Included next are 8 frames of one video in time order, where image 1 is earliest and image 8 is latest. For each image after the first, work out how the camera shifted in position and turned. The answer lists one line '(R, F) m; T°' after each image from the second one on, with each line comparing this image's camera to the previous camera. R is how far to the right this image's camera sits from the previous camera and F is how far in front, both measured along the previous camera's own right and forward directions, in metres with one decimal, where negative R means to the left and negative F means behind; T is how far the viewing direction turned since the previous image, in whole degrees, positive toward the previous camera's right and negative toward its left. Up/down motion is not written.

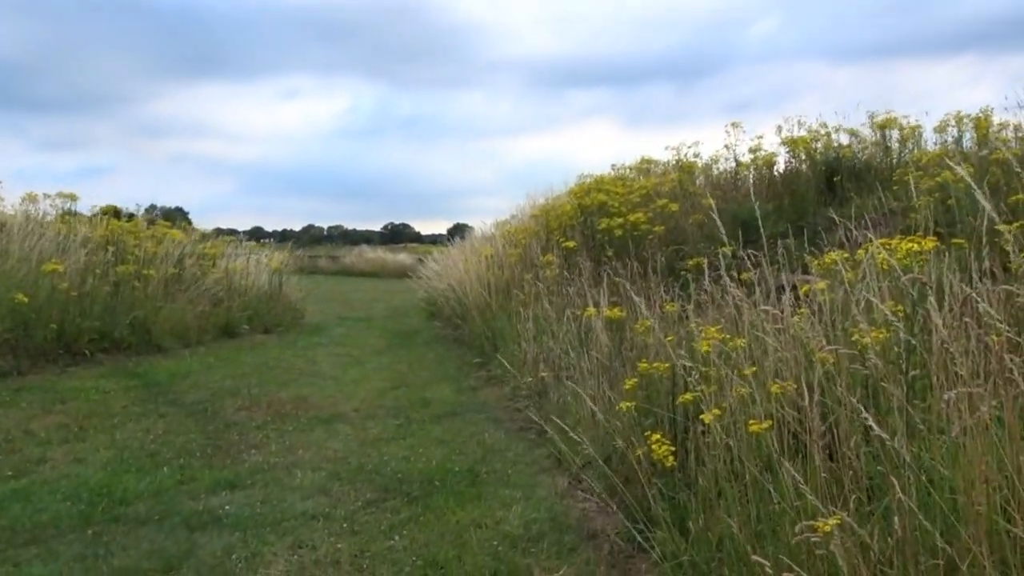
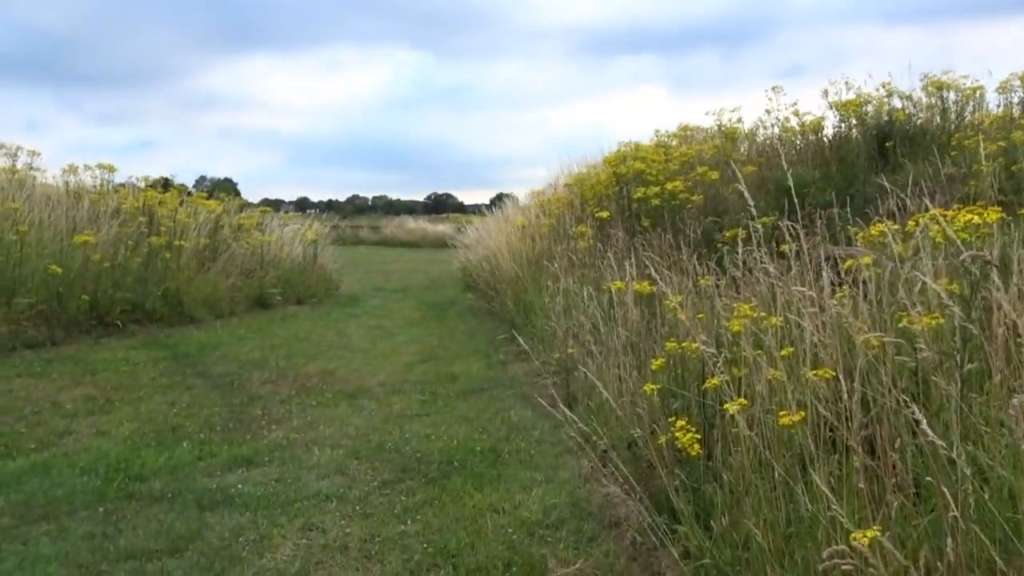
(+0.1, +0.2) m; -3°
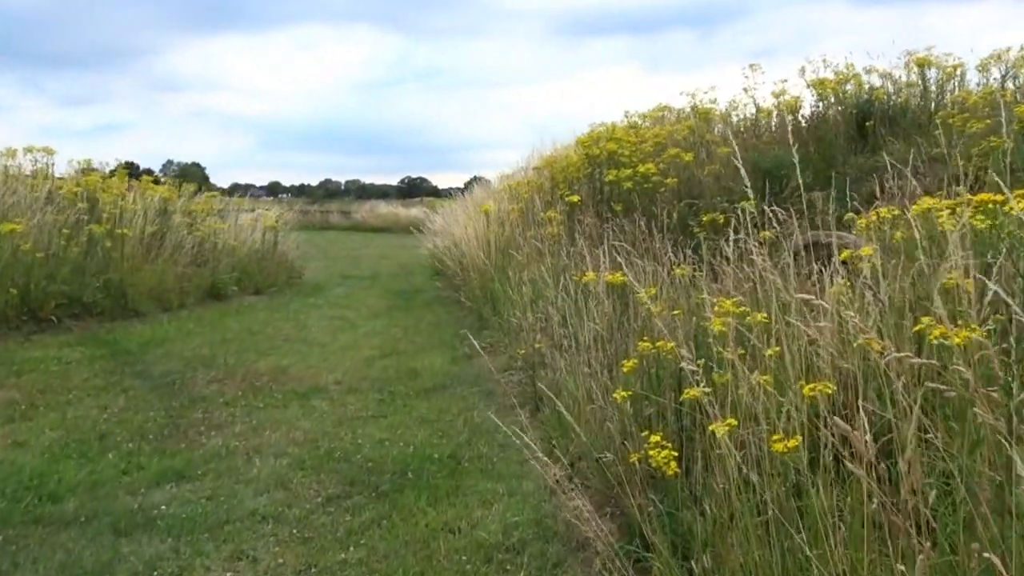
(+0.1, +0.4) m; +2°
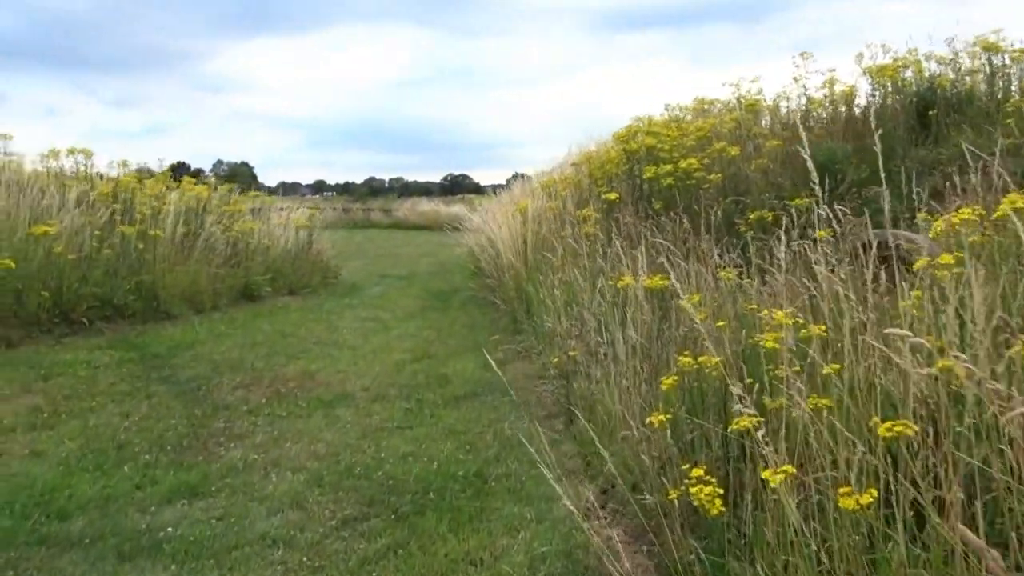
(+0.1, +0.3) m; -3°
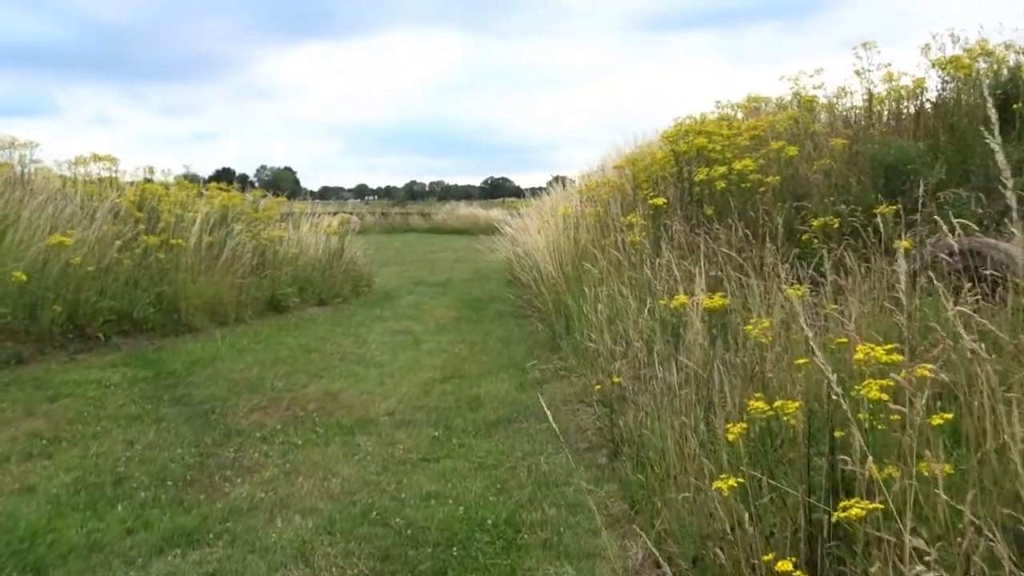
(0.0, +0.5) m; -3°
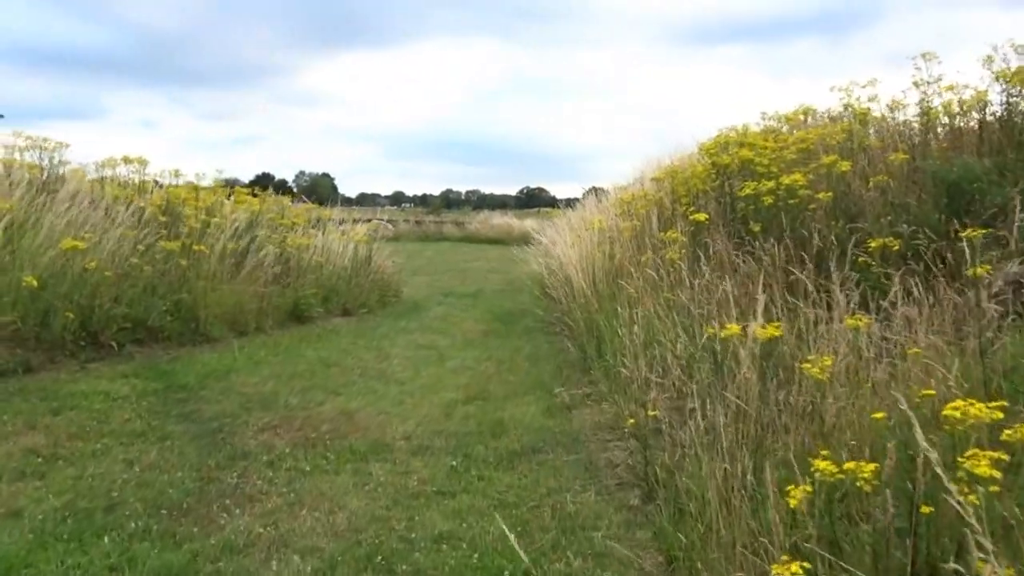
(0.0, +0.4) m; -3°
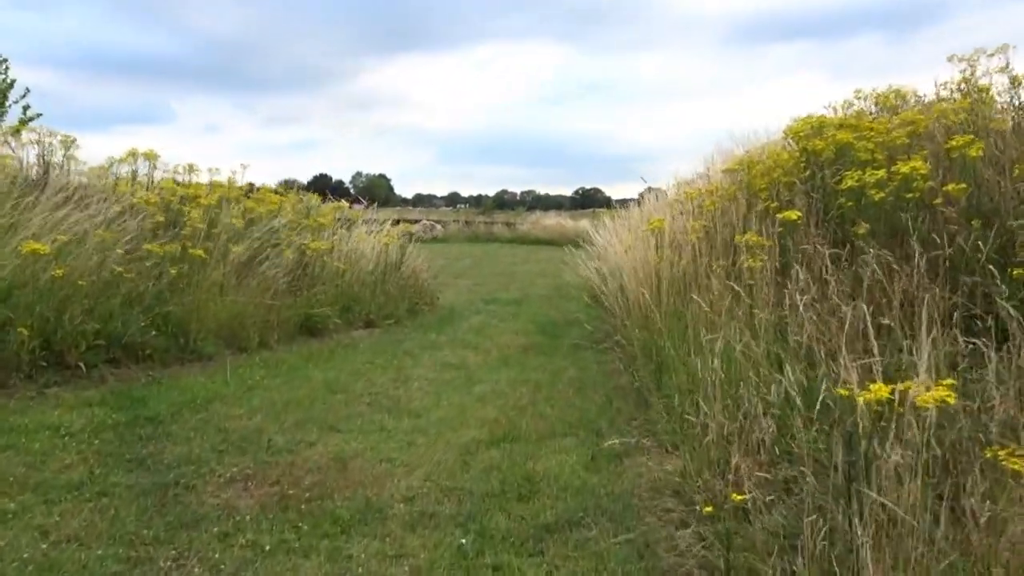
(+0.1, +1.1) m; -4°
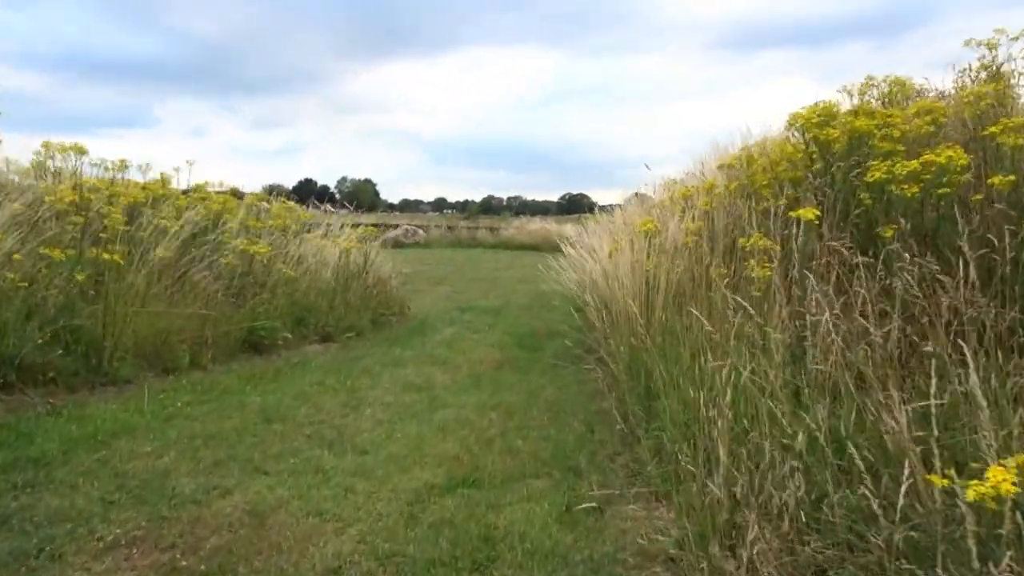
(+0.1, +0.8) m; +1°
